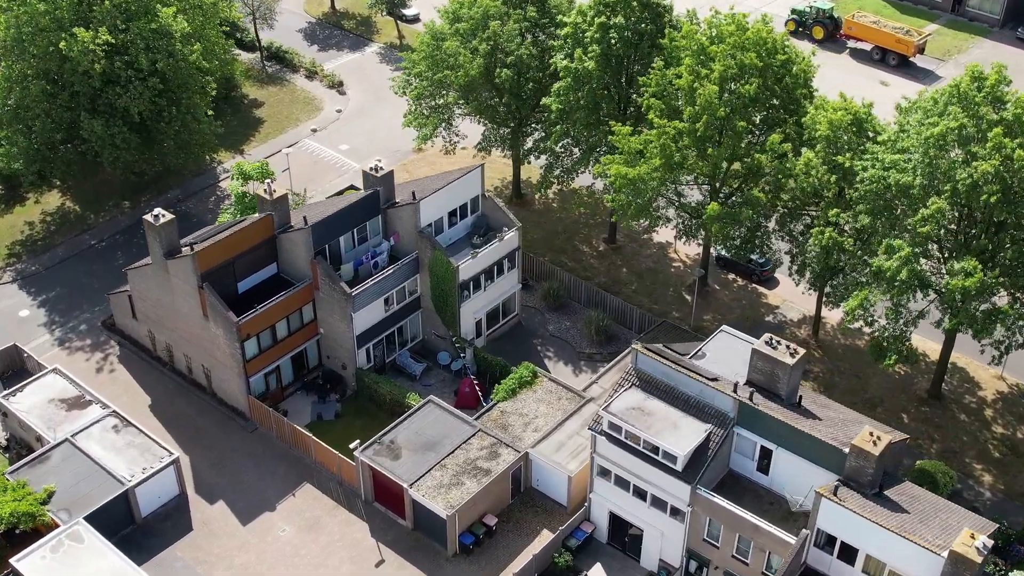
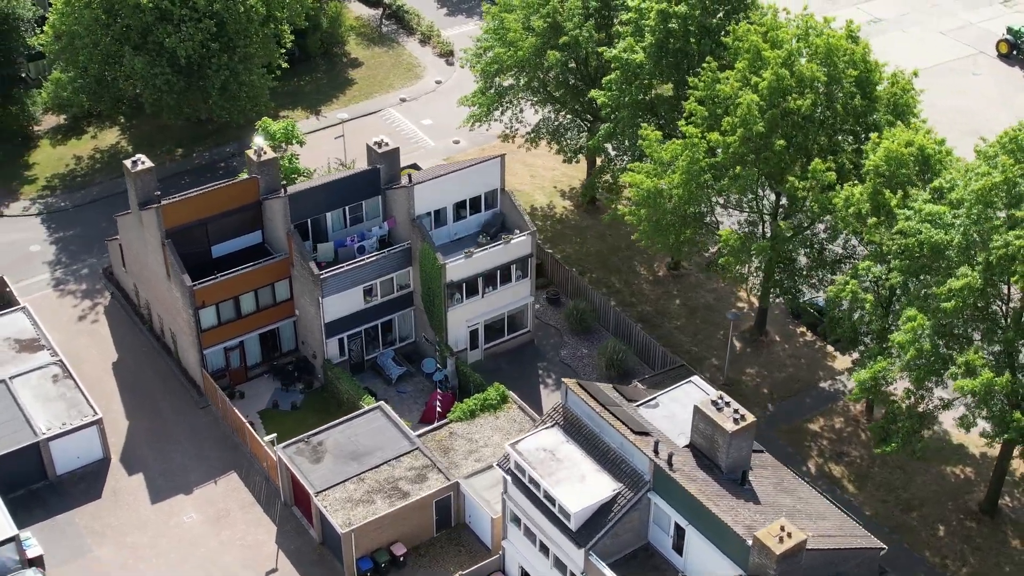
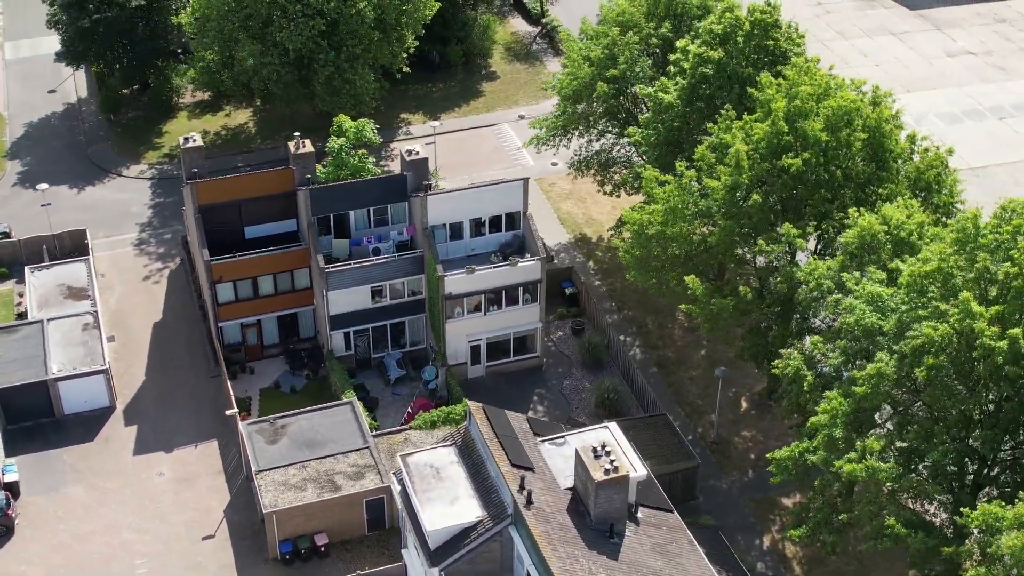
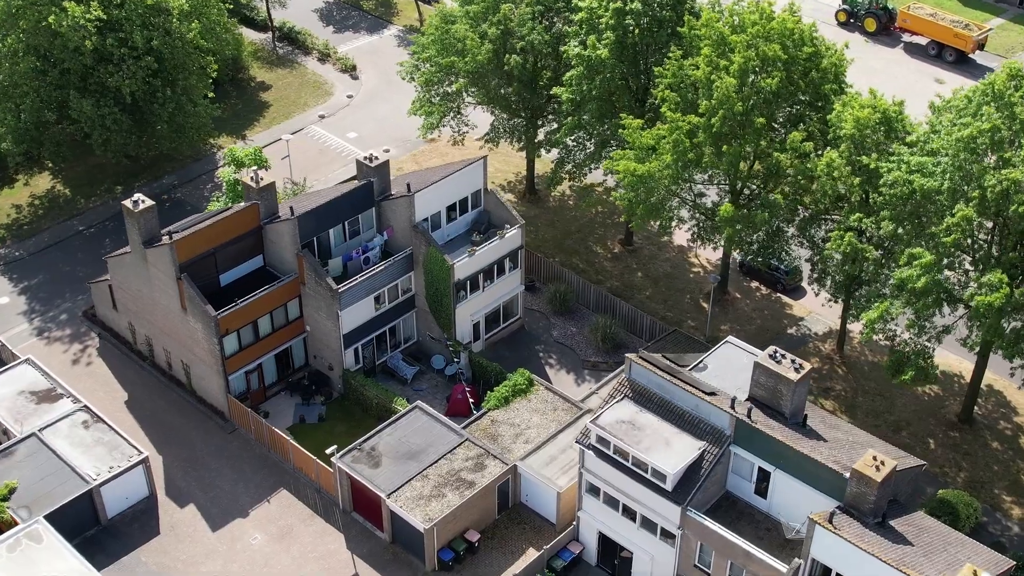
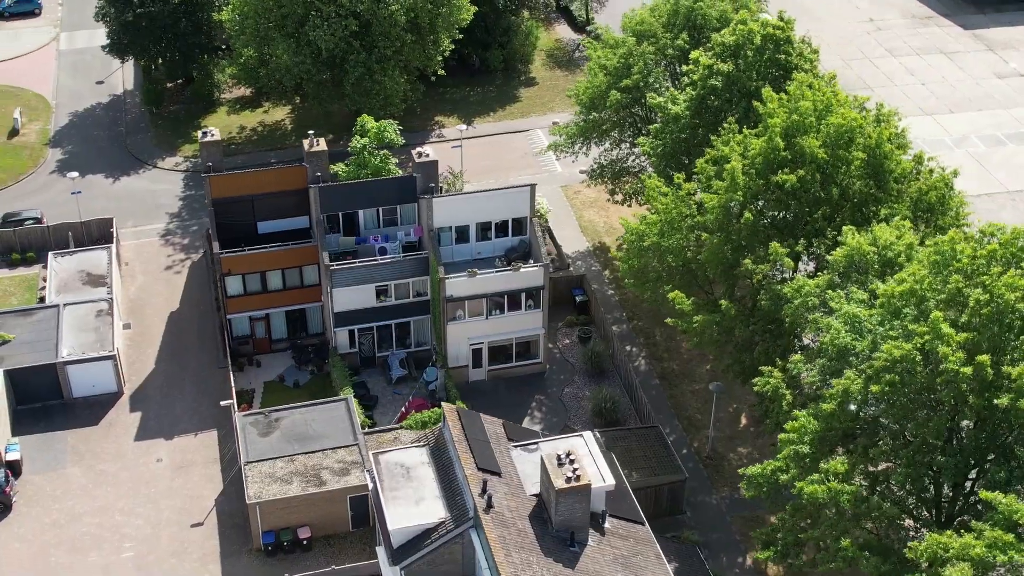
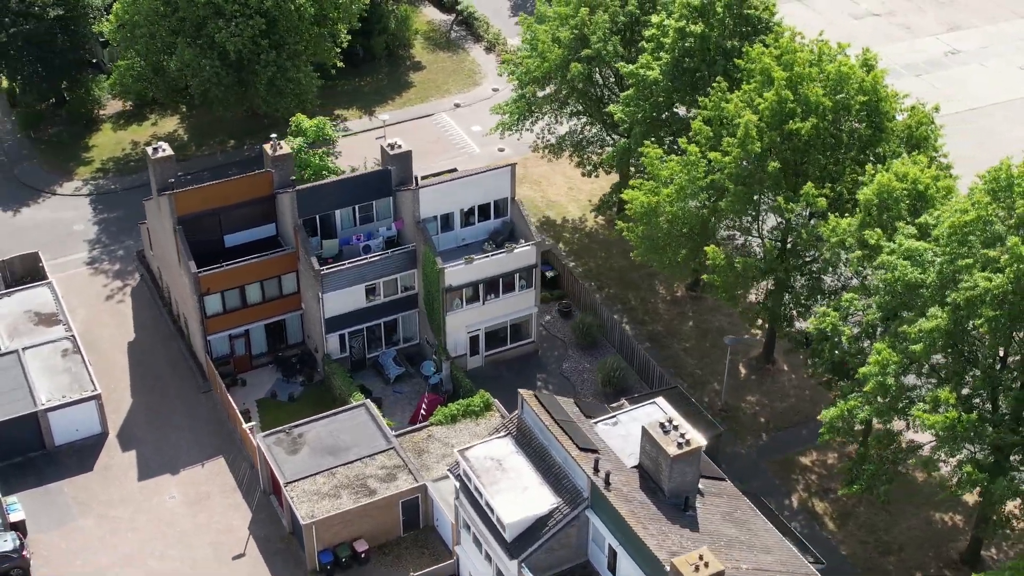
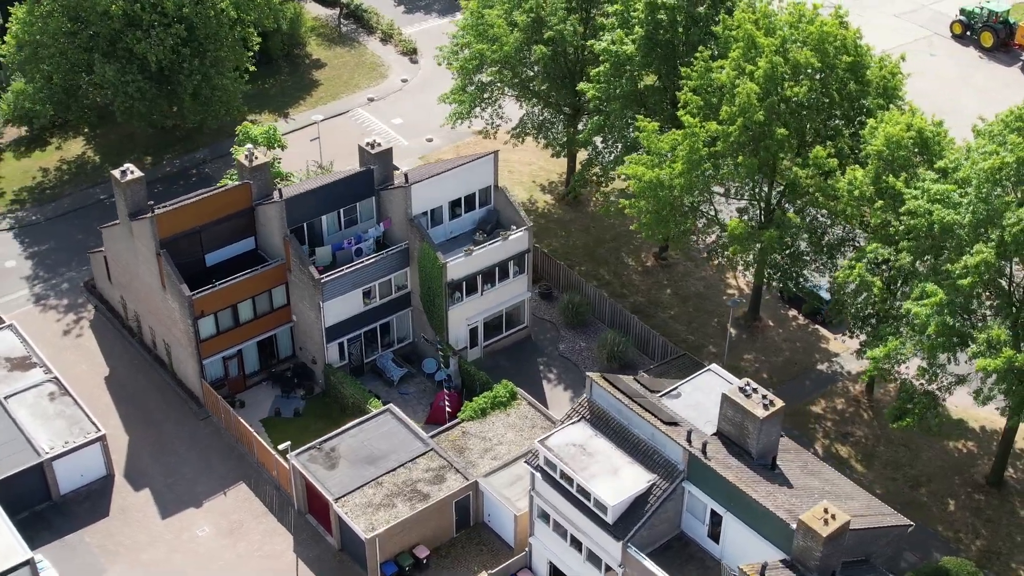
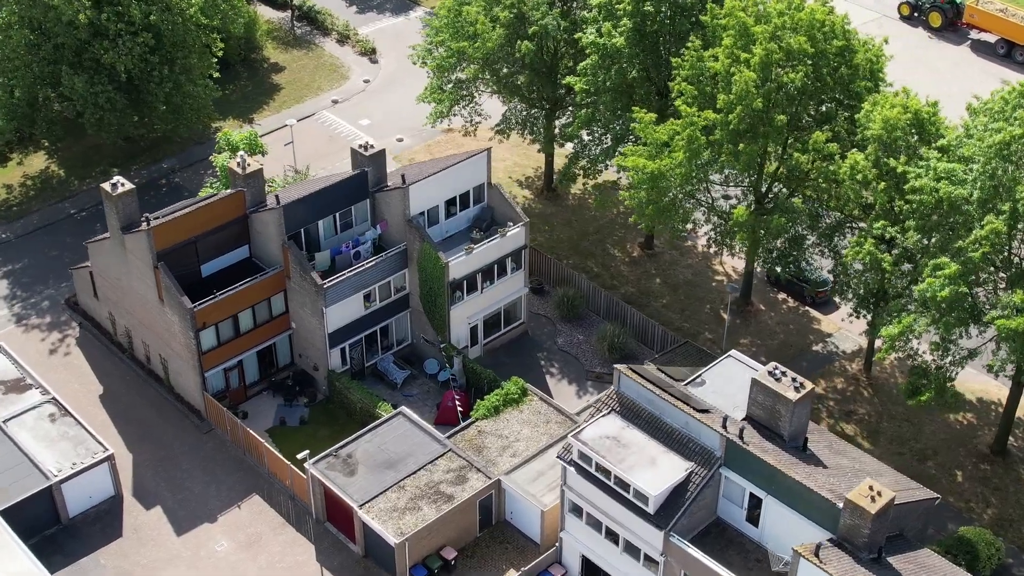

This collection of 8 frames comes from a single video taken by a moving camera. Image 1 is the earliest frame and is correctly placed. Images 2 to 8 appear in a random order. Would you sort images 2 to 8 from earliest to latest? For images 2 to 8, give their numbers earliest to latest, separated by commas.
4, 8, 7, 2, 6, 3, 5
